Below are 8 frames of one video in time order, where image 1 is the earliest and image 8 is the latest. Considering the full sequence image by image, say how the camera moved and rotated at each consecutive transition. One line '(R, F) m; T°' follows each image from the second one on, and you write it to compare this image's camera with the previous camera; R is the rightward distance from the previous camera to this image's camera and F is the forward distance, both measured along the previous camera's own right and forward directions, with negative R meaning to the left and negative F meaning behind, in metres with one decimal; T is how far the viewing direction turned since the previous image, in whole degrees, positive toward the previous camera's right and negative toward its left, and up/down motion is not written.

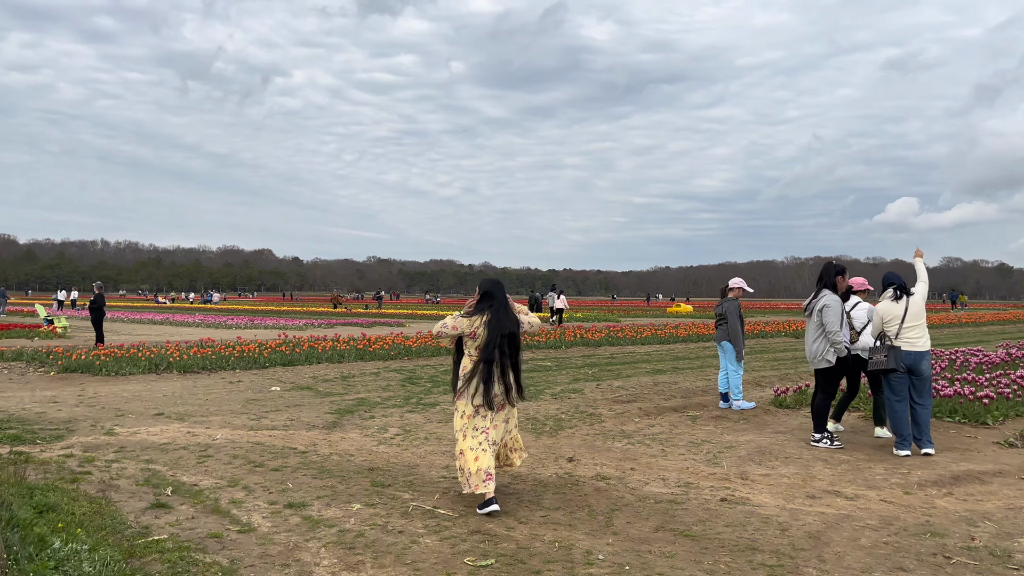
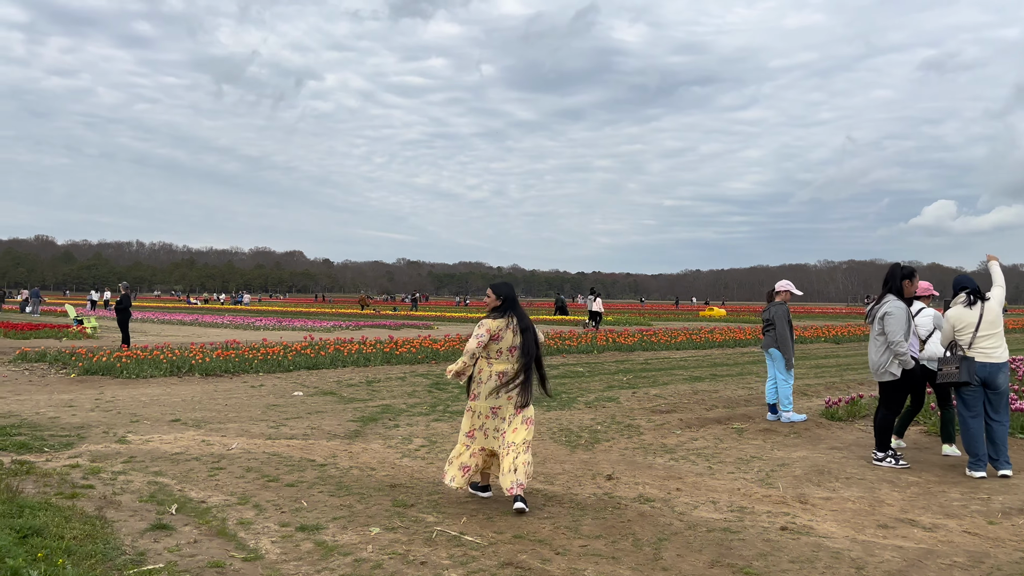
(0.0, +0.5) m; -2°
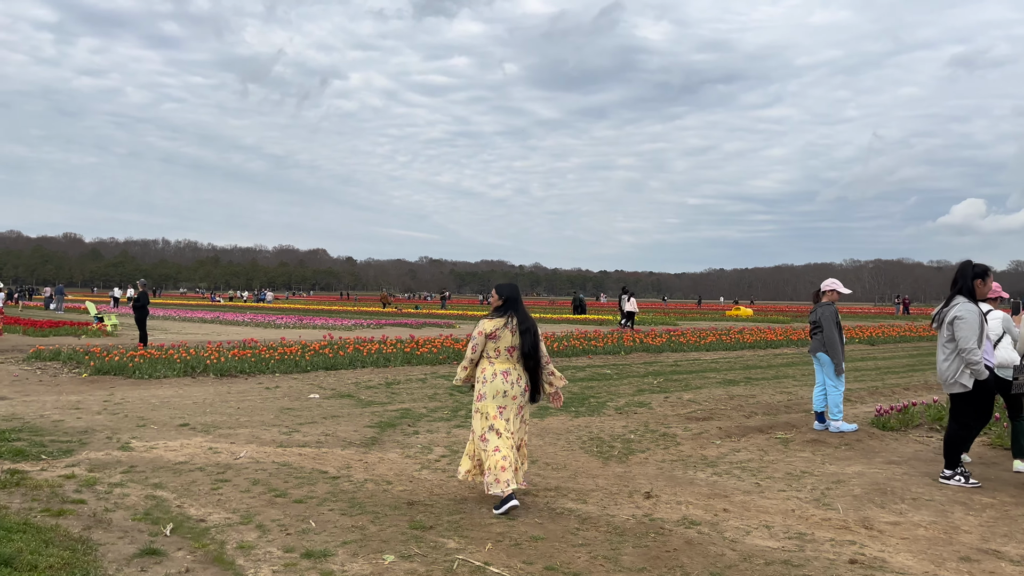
(0.0, +0.5) m; -2°
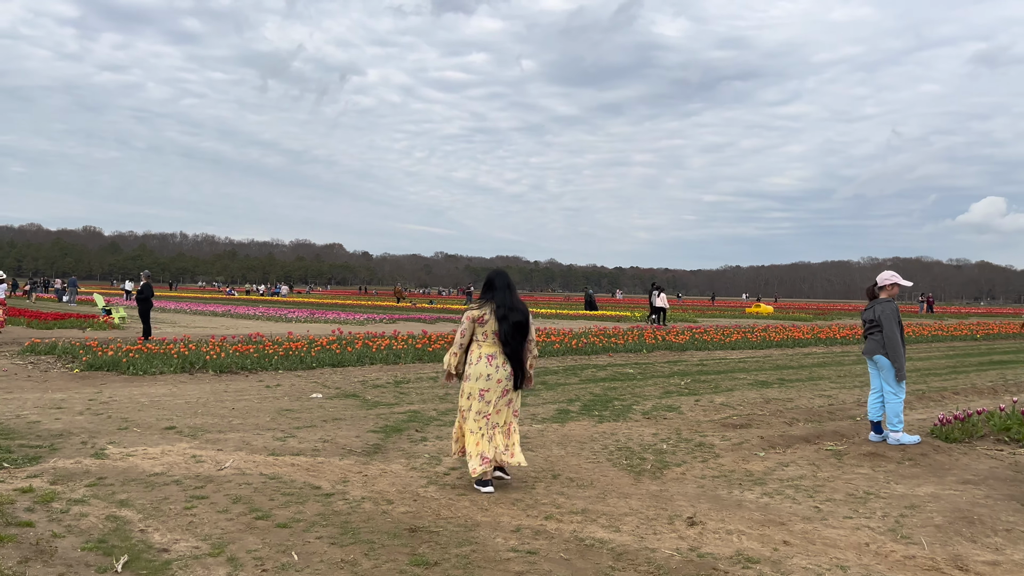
(0.0, +0.8) m; -1°
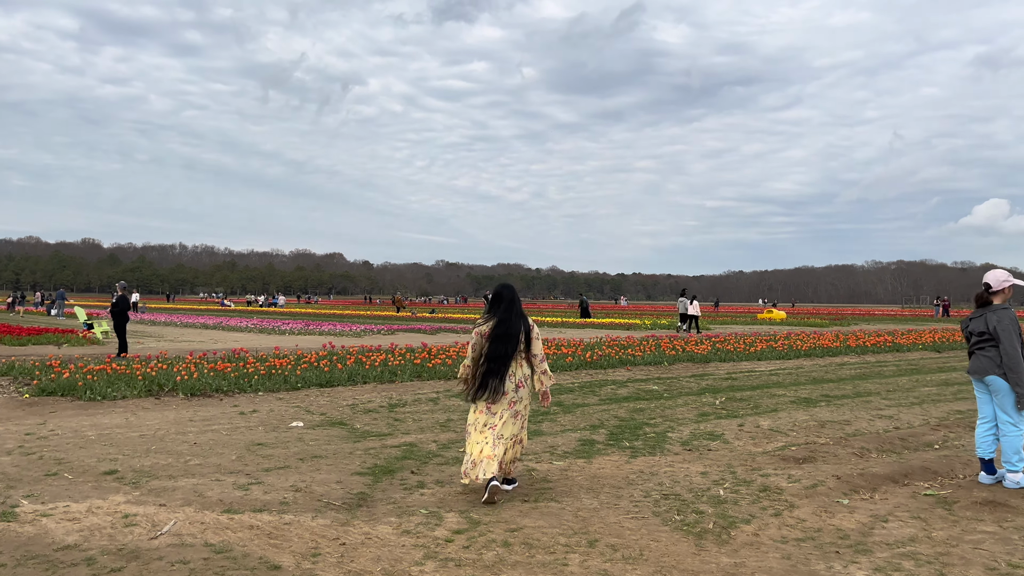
(-0.1, +1.3) m; 0°
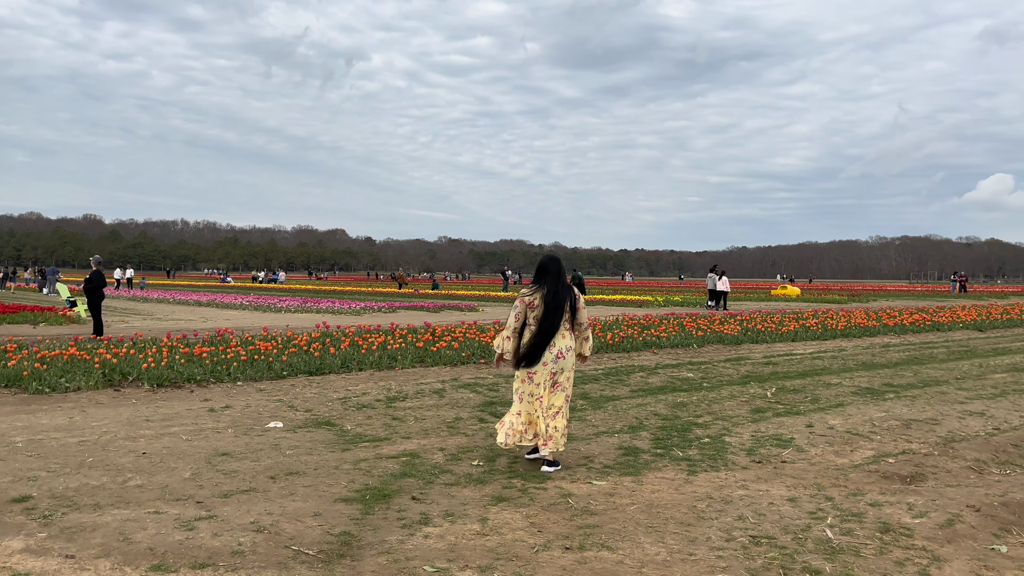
(-0.2, +1.4) m; 0°
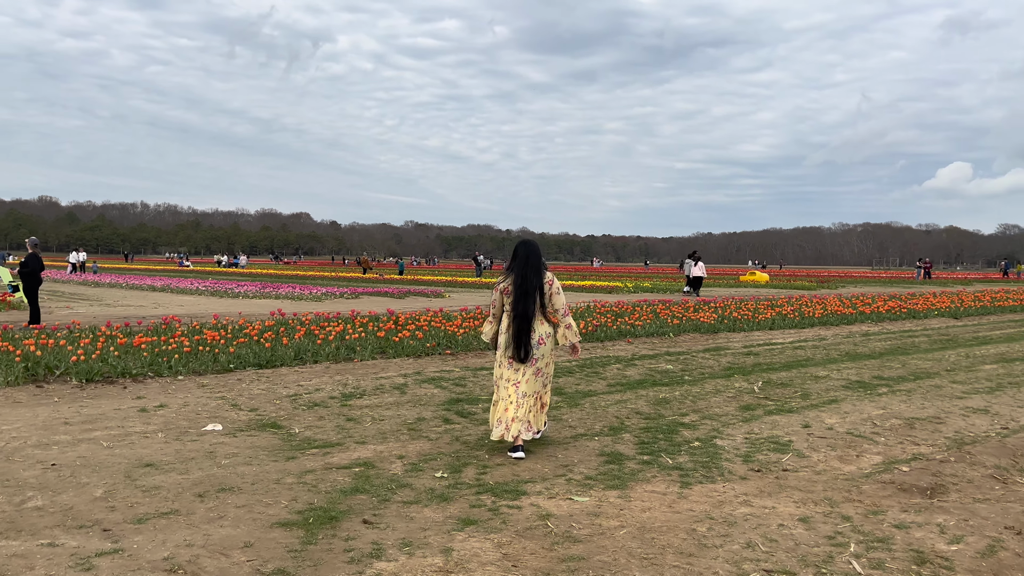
(0.0, +0.7) m; +2°
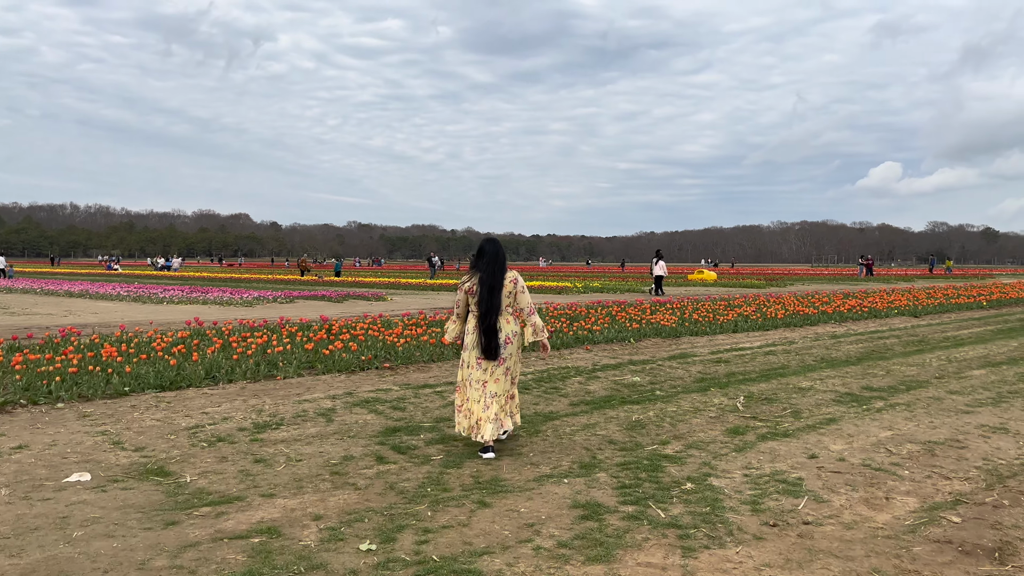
(0.0, +1.1) m; +4°
